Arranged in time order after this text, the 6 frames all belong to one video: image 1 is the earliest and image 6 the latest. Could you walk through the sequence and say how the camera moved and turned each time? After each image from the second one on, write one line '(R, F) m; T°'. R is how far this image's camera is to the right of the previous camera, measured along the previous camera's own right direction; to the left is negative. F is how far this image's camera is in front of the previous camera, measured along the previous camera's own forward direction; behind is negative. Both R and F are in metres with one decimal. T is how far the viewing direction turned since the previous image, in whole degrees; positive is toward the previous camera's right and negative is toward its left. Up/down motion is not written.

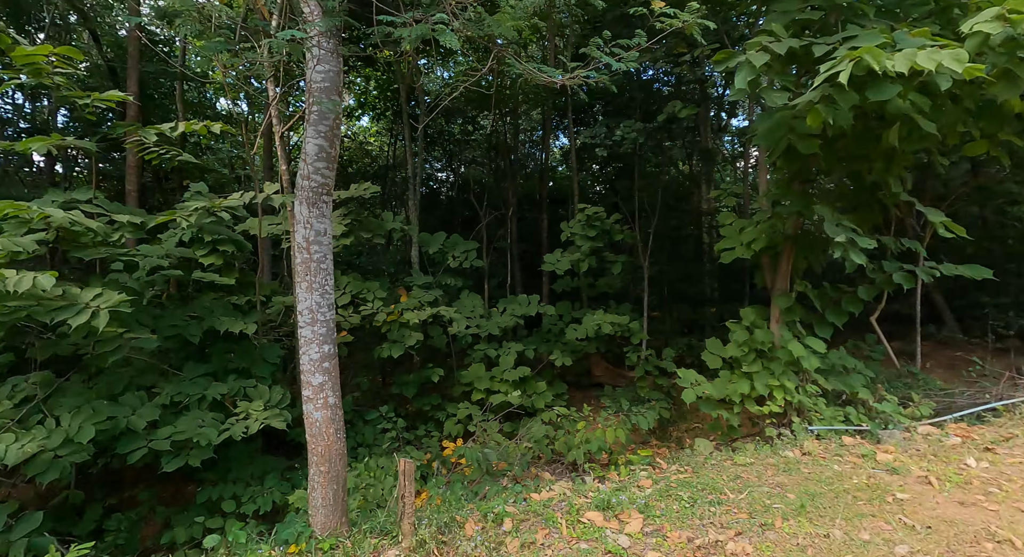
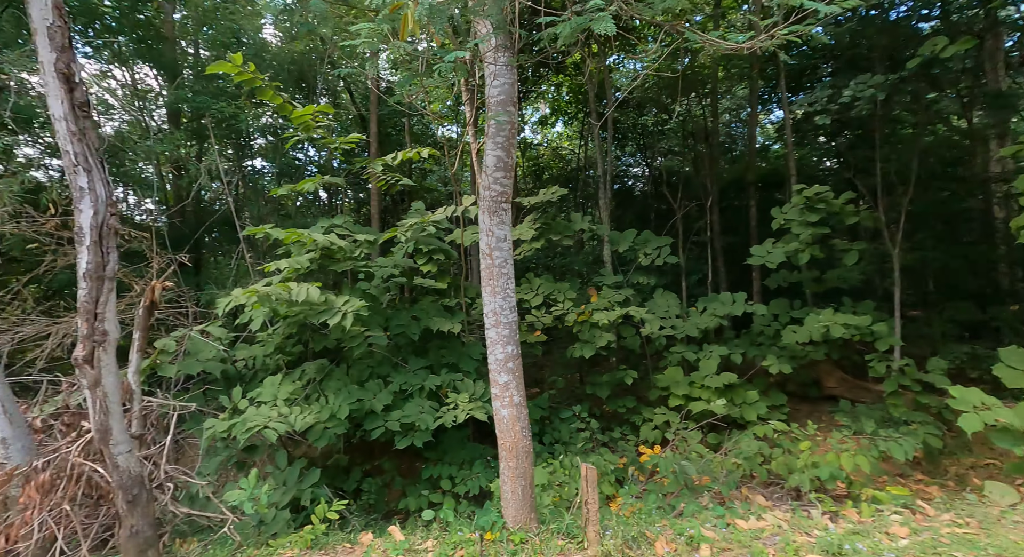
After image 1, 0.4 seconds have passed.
(+0.7, +0.3) m; -27°
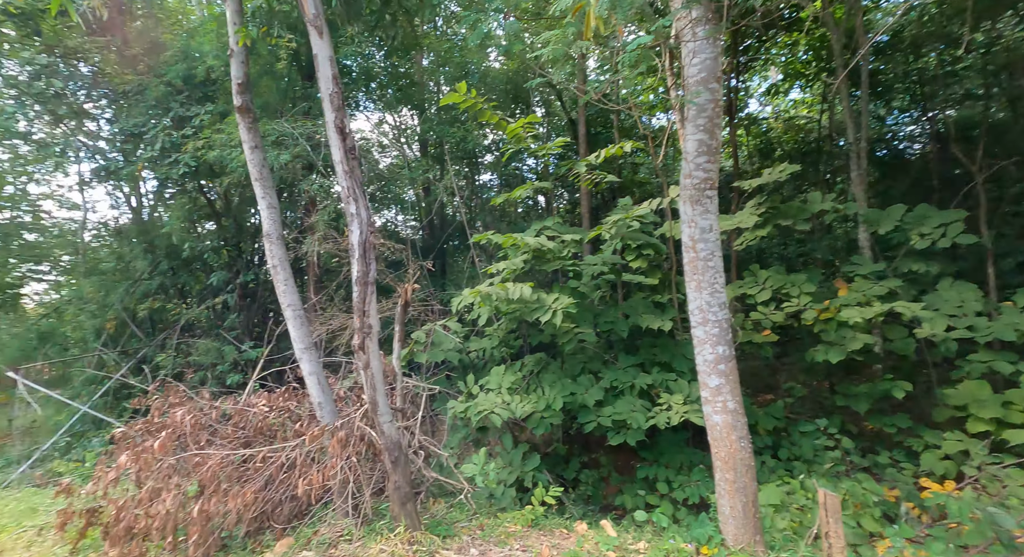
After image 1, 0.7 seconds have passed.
(+0.6, +0.2) m; -28°
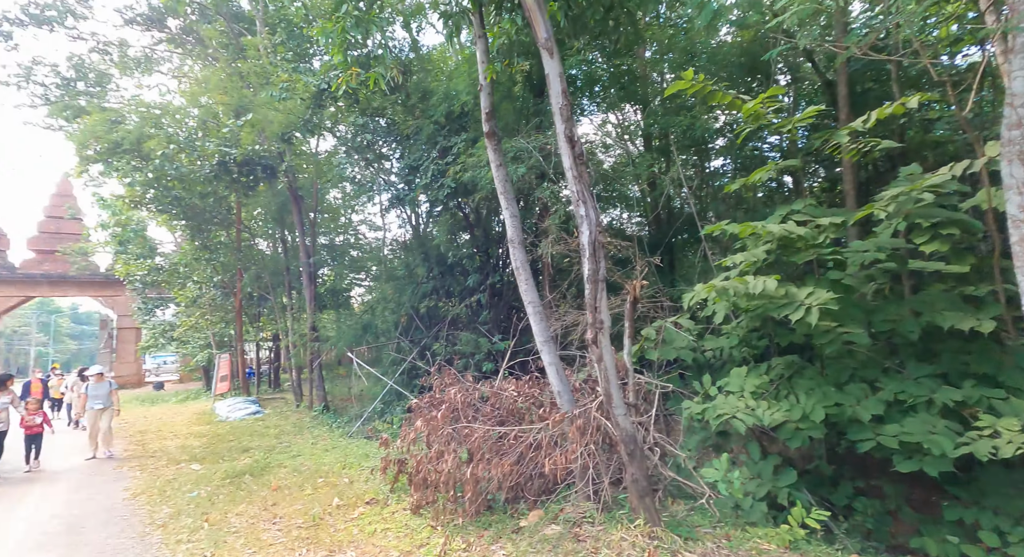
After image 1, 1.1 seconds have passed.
(+0.7, +0.1) m; -30°
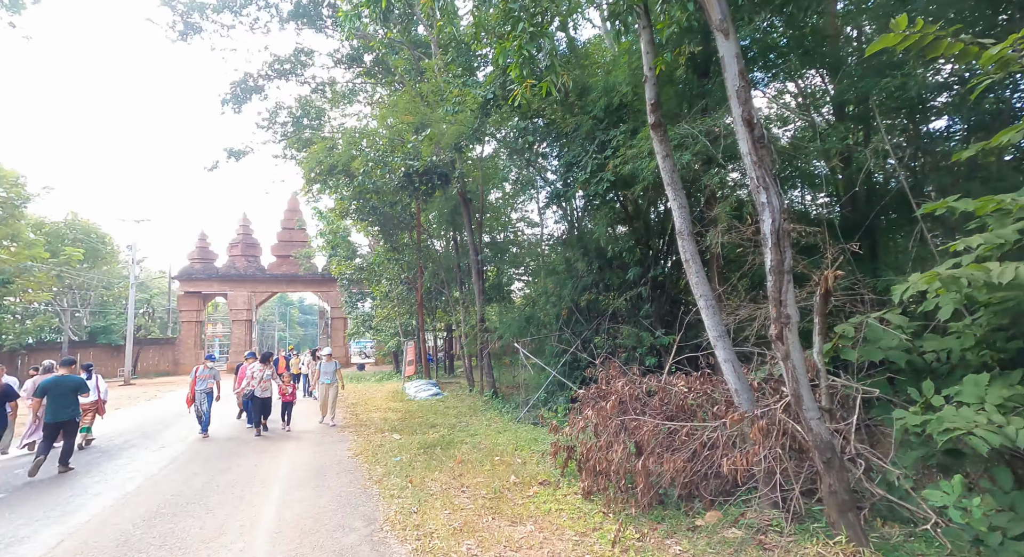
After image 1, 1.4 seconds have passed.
(0.0, -0.1) m; -16°
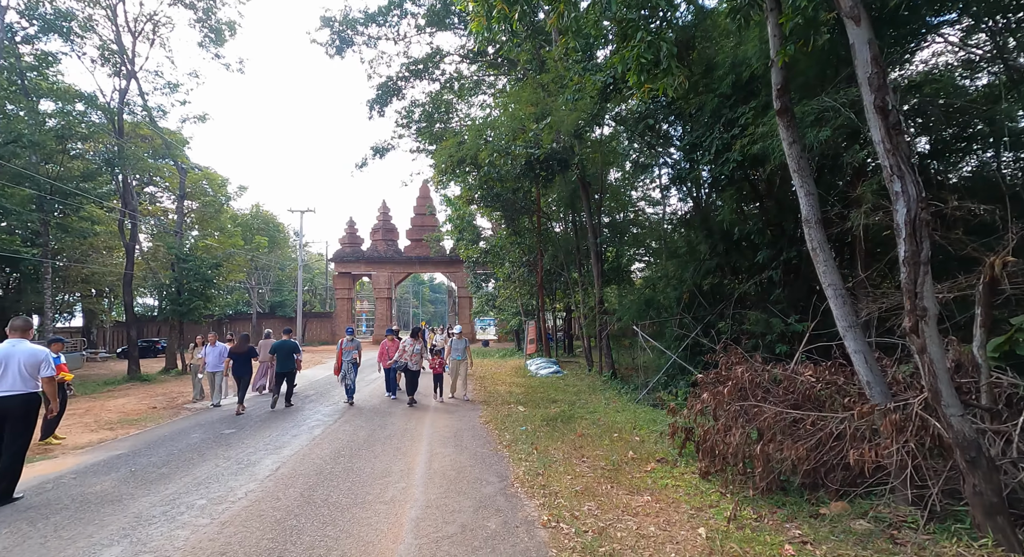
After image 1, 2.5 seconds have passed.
(0.0, -0.2) m; -13°
